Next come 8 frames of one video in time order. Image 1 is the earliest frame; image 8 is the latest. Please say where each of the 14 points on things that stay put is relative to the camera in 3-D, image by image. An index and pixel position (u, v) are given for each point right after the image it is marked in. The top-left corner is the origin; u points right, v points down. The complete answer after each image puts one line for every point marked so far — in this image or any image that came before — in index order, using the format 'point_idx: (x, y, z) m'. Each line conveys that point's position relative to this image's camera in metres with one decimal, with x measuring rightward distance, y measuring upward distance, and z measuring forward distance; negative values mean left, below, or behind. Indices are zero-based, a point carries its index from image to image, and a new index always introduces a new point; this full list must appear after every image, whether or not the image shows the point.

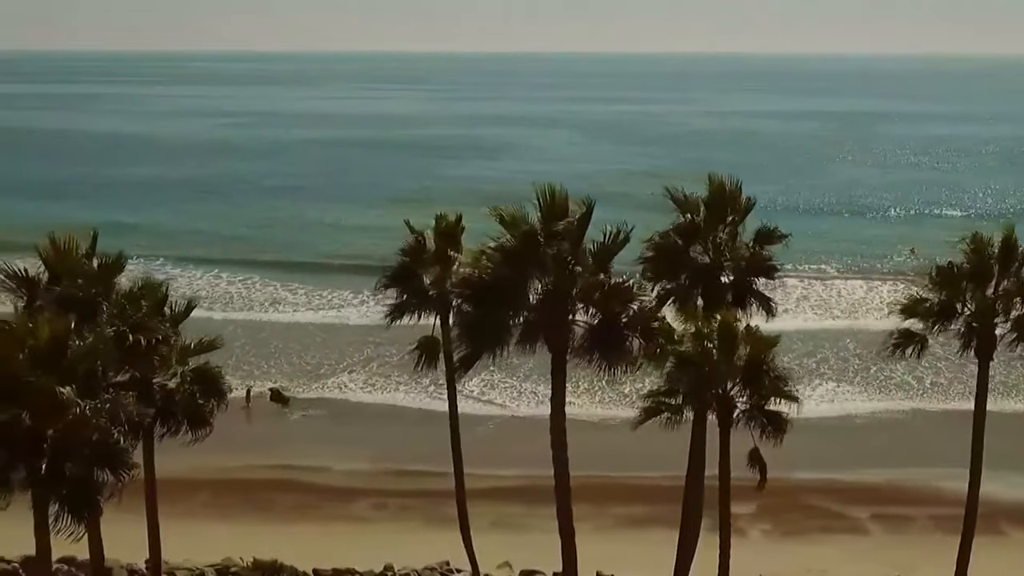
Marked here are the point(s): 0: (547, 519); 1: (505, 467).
0: (+0.5, -3.9, +17.7) m
1: (-0.1, -3.4, +19.6) m
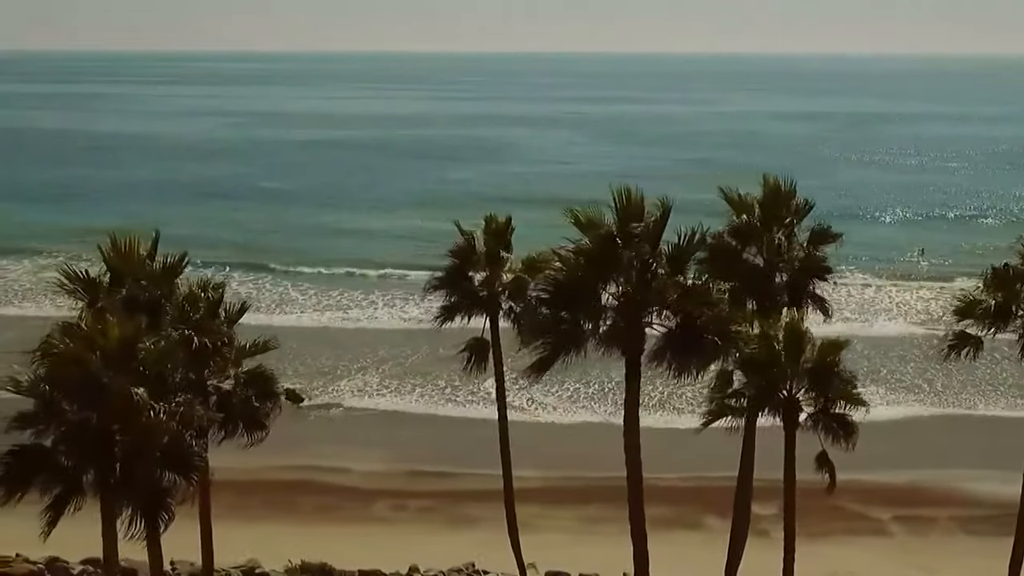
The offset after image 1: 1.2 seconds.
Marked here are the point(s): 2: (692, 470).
0: (+0.9, -3.9, +17.7) m
1: (+0.3, -3.4, +19.6) m
2: (+3.3, -3.3, +19.2) m
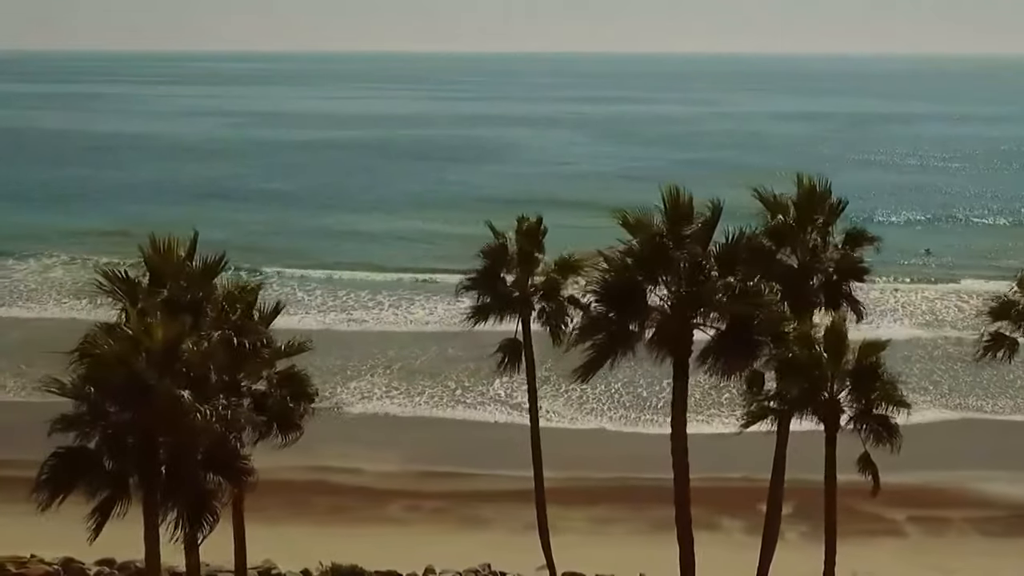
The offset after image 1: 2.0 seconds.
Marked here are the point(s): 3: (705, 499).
0: (+1.1, -3.9, +17.7) m
1: (+0.5, -3.4, +19.6) m
2: (+3.5, -3.3, +19.2) m
3: (+3.4, -3.7, +18.2) m
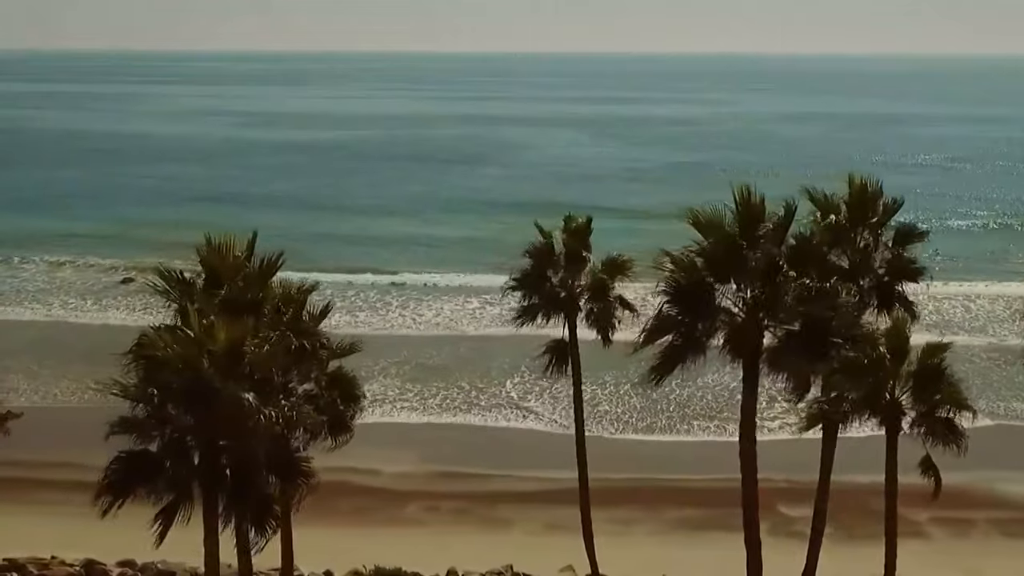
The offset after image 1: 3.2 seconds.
0: (+1.5, -3.9, +17.6) m
1: (+0.9, -3.4, +19.5) m
2: (+3.9, -3.3, +19.1) m
3: (+3.7, -3.7, +18.1) m
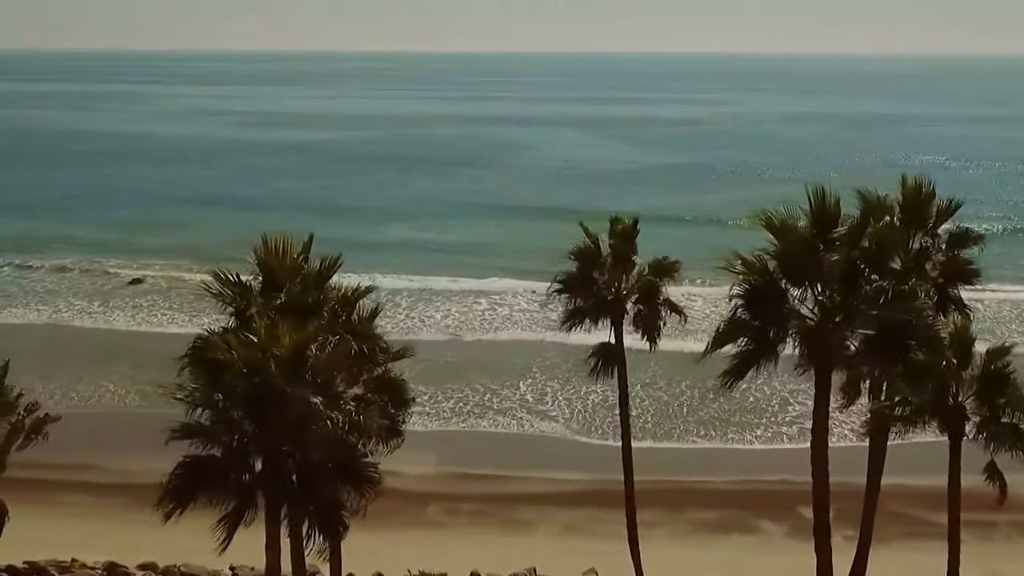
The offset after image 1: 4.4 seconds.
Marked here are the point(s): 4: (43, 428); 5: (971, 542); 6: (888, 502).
0: (+1.9, -4.0, +17.5) m
1: (+1.2, -3.4, +19.4) m
2: (+4.3, -3.4, +19.0) m
3: (+4.1, -3.7, +18.0) m
4: (-4.0, -1.2, +8.8) m
5: (+7.2, -4.0, +16.4) m
6: (+6.3, -3.7, +17.4) m
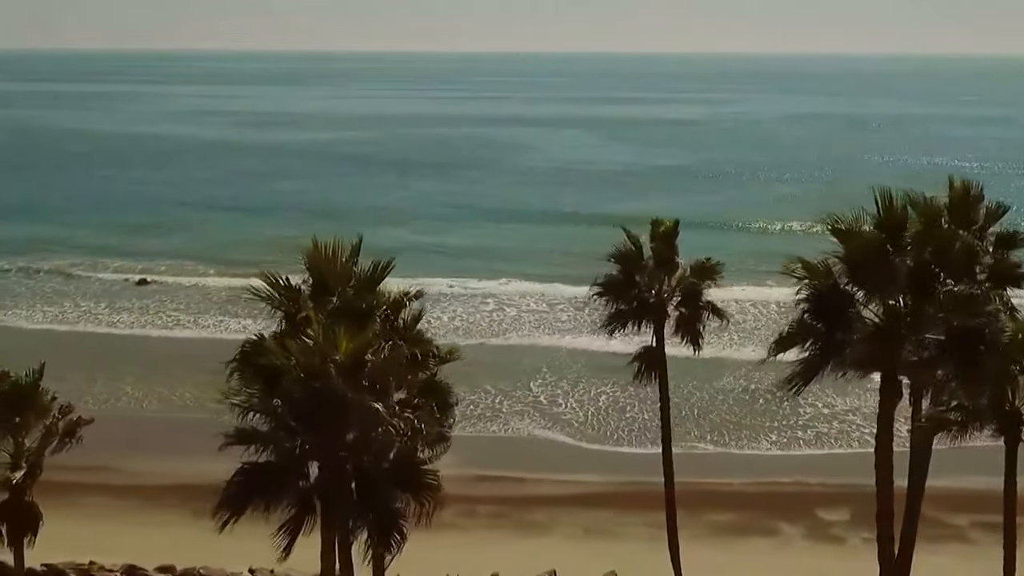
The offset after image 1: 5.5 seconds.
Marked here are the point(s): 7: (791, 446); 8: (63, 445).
0: (+2.2, -4.0, +17.4) m
1: (+1.5, -3.4, +19.4) m
2: (+4.6, -3.4, +19.0) m
3: (+4.4, -3.7, +18.0) m
4: (-3.6, -1.2, +8.8) m
5: (+7.5, -4.0, +16.3) m
6: (+6.6, -3.7, +17.4) m
7: (+5.4, -3.0, +19.9) m
8: (-3.7, -1.3, +8.6) m
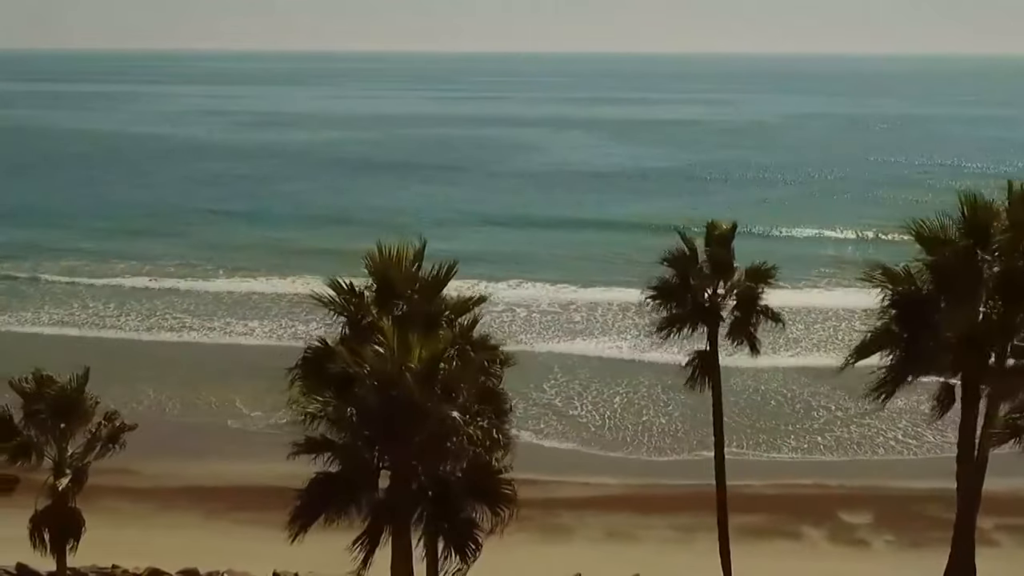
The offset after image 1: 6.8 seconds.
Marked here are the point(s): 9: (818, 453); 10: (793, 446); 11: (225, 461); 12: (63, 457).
0: (+2.6, -4.0, +17.3) m
1: (+1.9, -3.5, +19.3) m
2: (+5.0, -3.4, +18.9) m
3: (+4.8, -3.8, +17.9) m
4: (-3.2, -1.2, +8.7) m
5: (+7.9, -4.0, +16.3) m
6: (+7.0, -3.7, +17.3) m
7: (+5.8, -3.1, +19.8) m
8: (-3.3, -1.3, +8.5) m
9: (+5.7, -3.1, +19.8) m
10: (+5.4, -3.0, +20.1) m
11: (-5.0, -3.0, +18.1) m
12: (-3.6, -1.3, +8.3) m
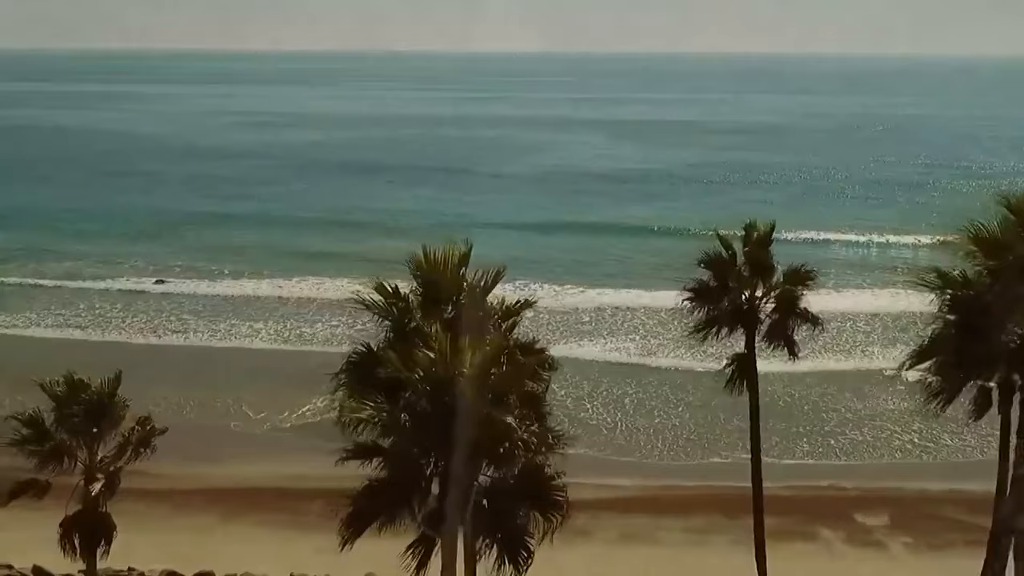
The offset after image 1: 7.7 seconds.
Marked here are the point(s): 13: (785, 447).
0: (+2.8, -4.0, +17.3) m
1: (+2.2, -3.5, +19.2) m
2: (+5.2, -3.4, +18.8) m
3: (+5.1, -3.8, +17.8) m
4: (-3.0, -1.3, +8.6) m
5: (+8.2, -4.0, +16.2) m
6: (+7.3, -3.7, +17.2) m
7: (+6.0, -3.1, +19.8) m
8: (-3.0, -1.3, +8.5) m
9: (+6.0, -3.1, +19.7) m
10: (+5.6, -3.0, +20.0) m
11: (-4.7, -3.0, +18.0) m
12: (-3.3, -1.4, +8.3) m
13: (+5.2, -3.0, +20.1) m
